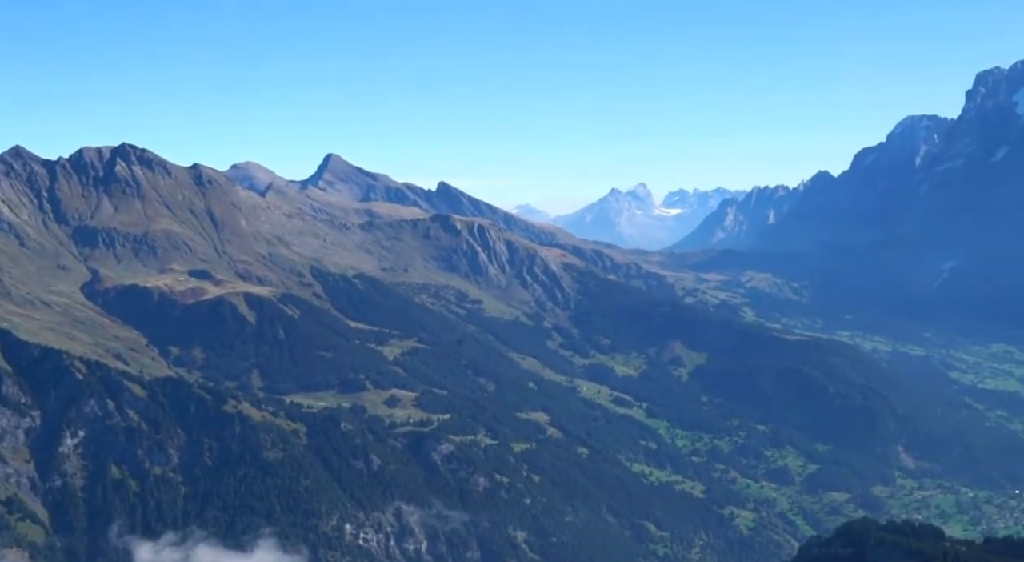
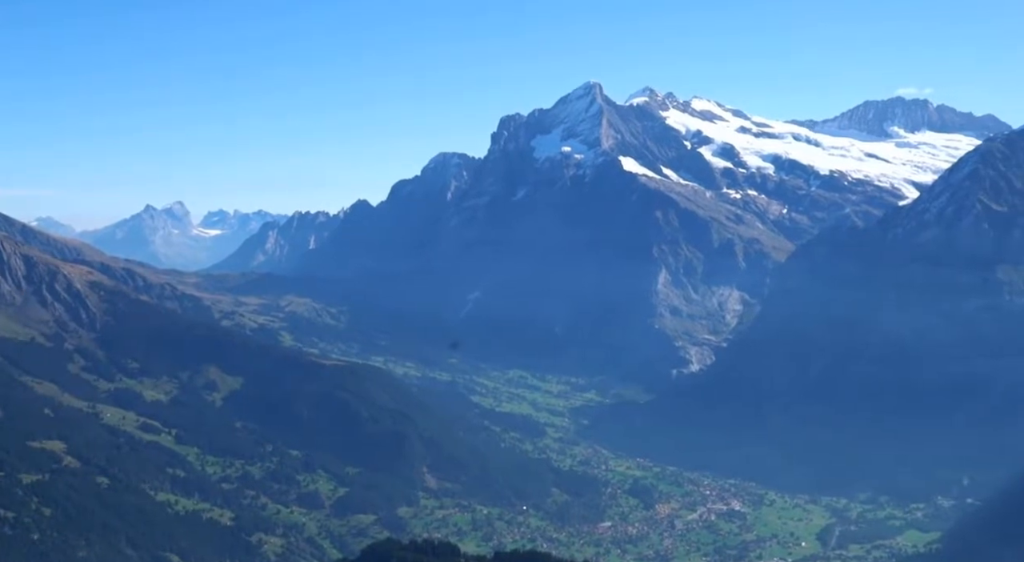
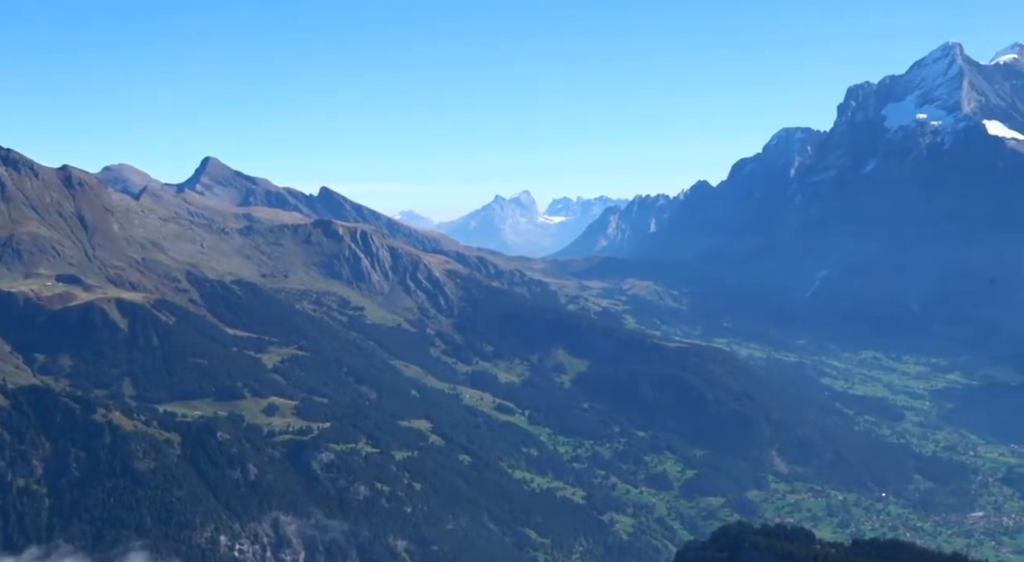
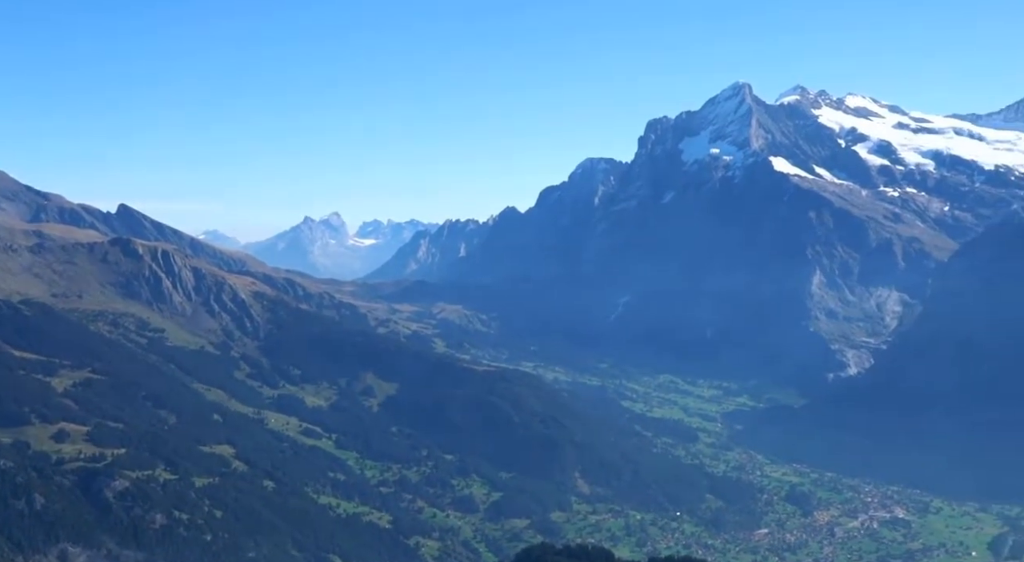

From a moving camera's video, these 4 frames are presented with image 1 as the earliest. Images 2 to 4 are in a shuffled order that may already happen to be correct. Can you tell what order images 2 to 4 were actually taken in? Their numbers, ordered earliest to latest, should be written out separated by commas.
3, 4, 2
